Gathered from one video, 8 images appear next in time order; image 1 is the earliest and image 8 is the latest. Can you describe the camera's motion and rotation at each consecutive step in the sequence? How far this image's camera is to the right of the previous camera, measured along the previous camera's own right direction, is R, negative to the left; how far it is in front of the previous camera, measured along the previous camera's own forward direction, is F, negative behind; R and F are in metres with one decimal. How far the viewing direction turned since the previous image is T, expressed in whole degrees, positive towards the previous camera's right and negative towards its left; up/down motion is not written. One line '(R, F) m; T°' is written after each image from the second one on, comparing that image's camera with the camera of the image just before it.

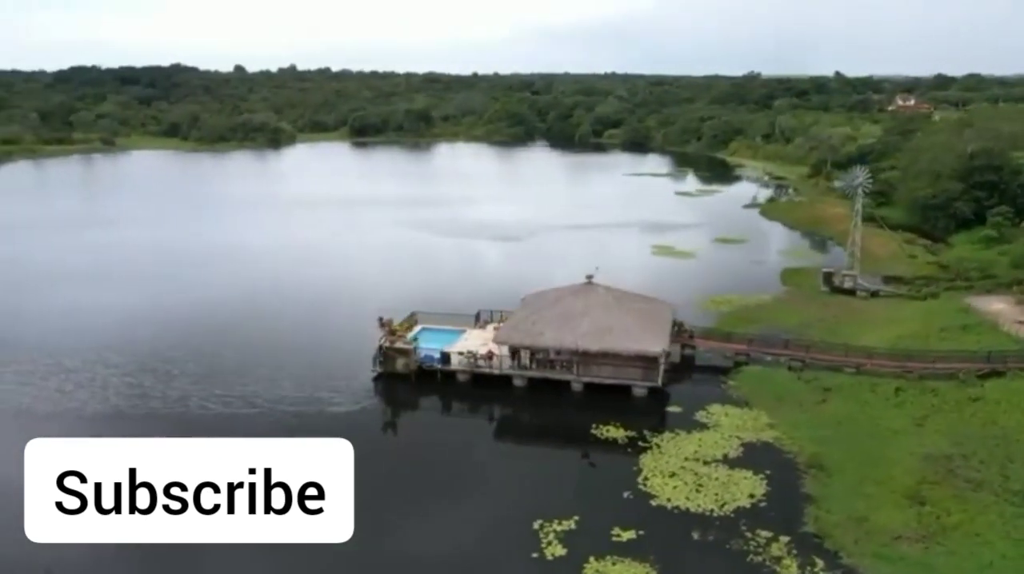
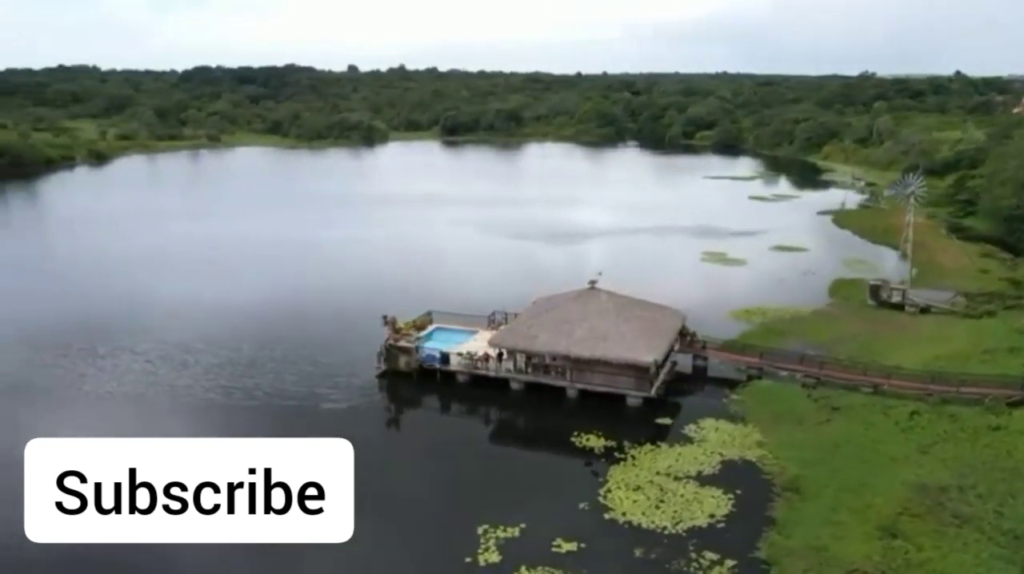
(+4.2, +0.3) m; -7°
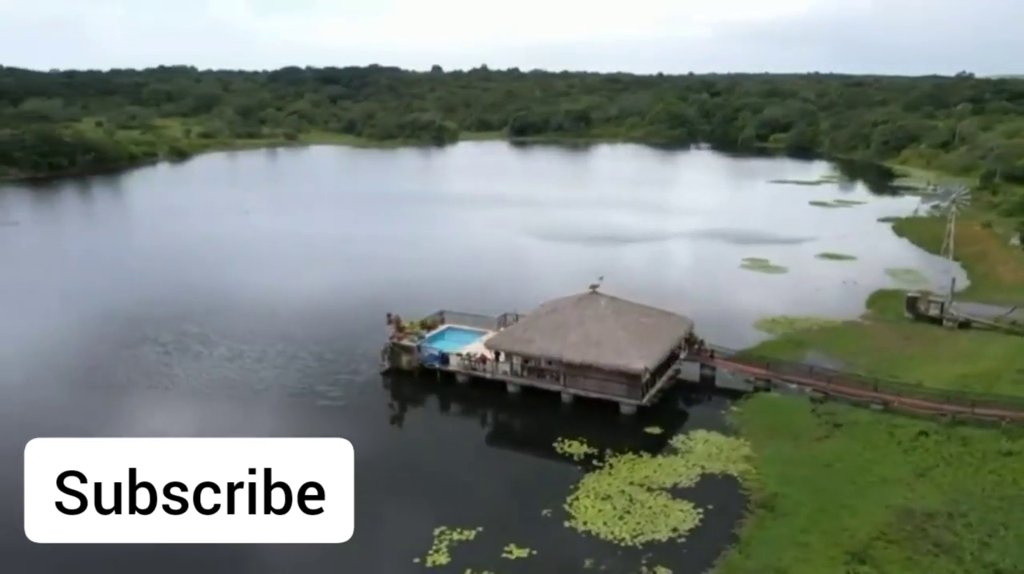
(+3.2, +0.2) m; -6°
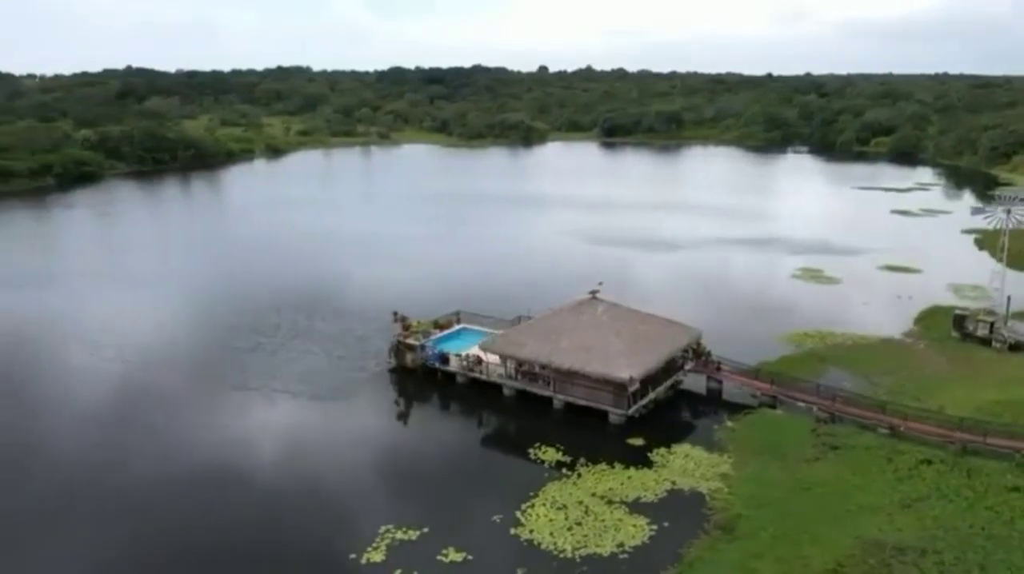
(+4.2, +0.4) m; -7°
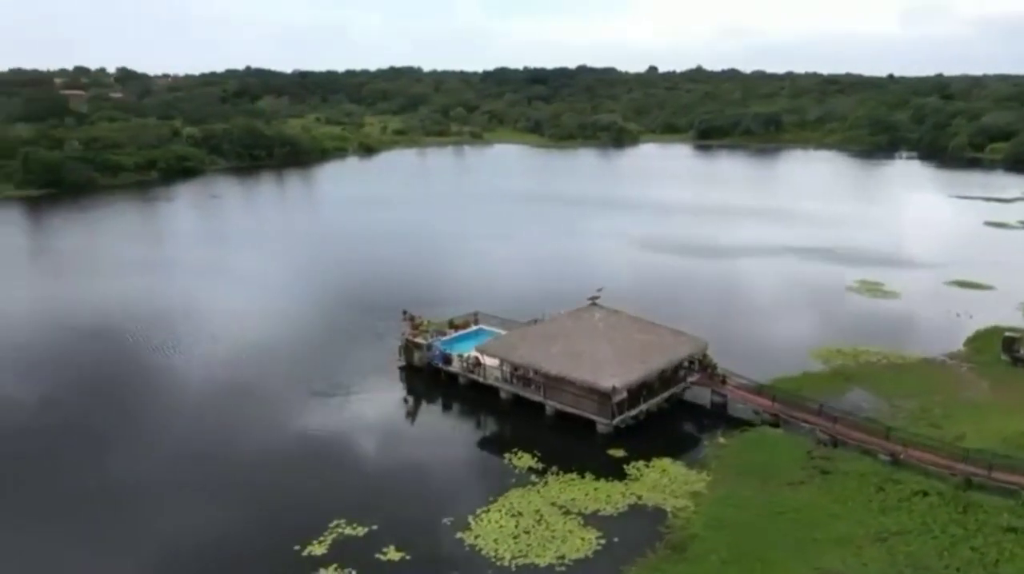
(+4.2, +0.4) m; -7°
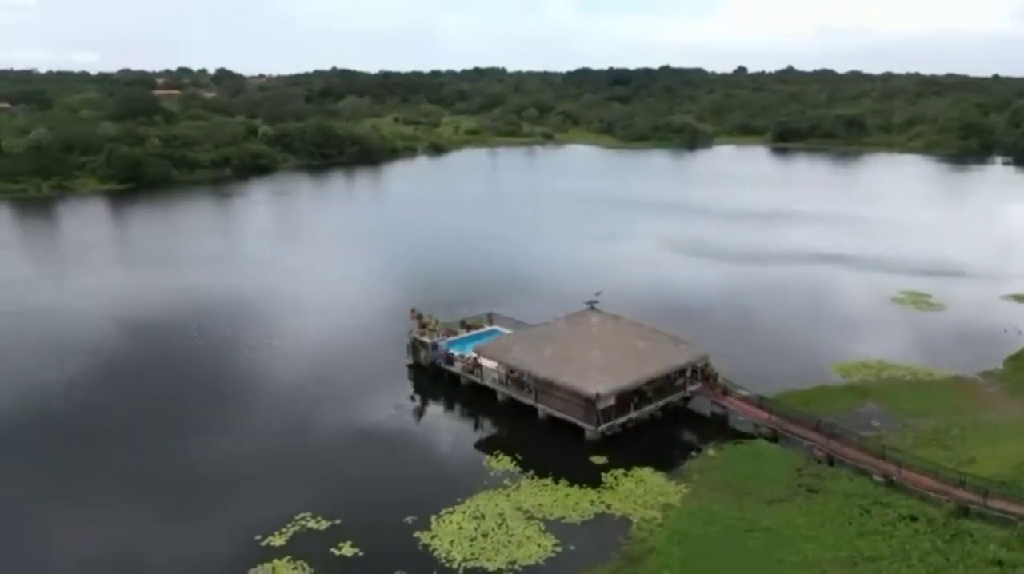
(+3.3, +0.3) m; -6°
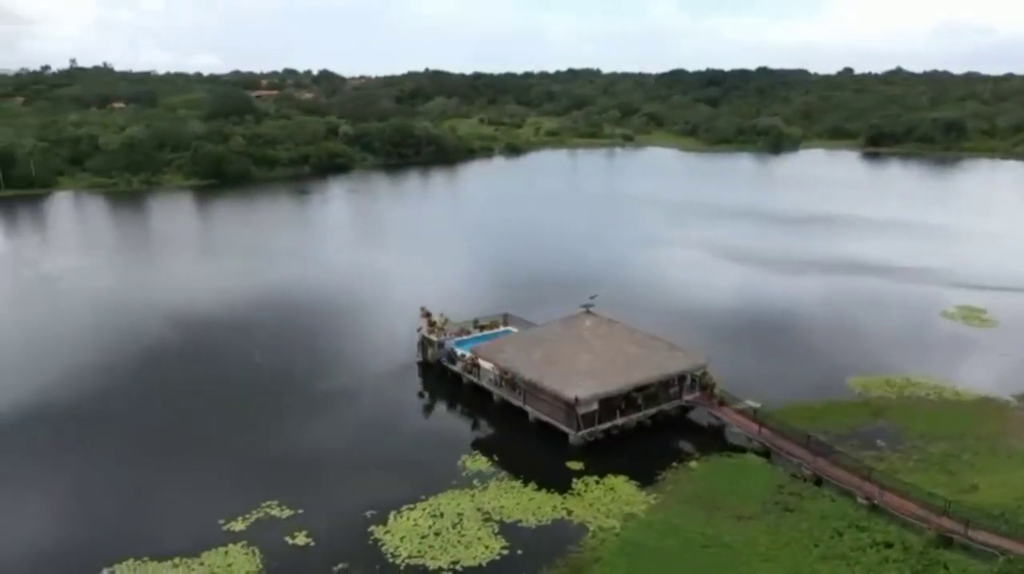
(+3.7, +0.2) m; -7°
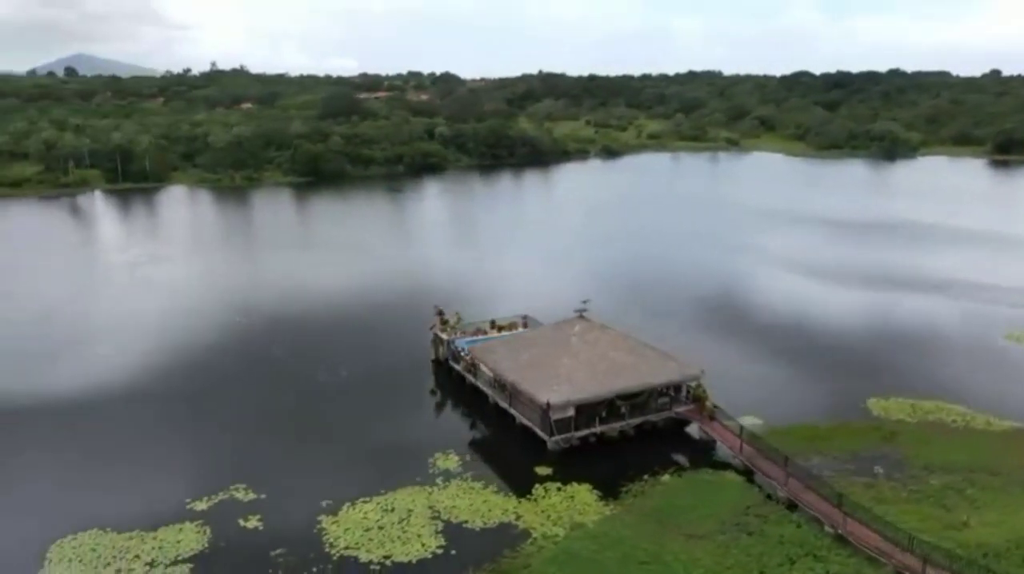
(+4.7, +0.4) m; -8°
